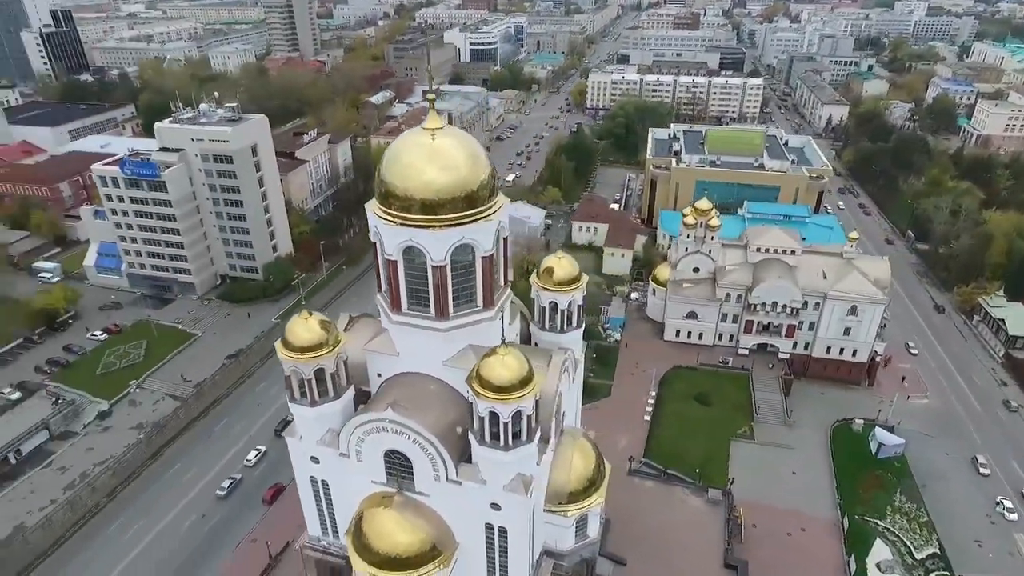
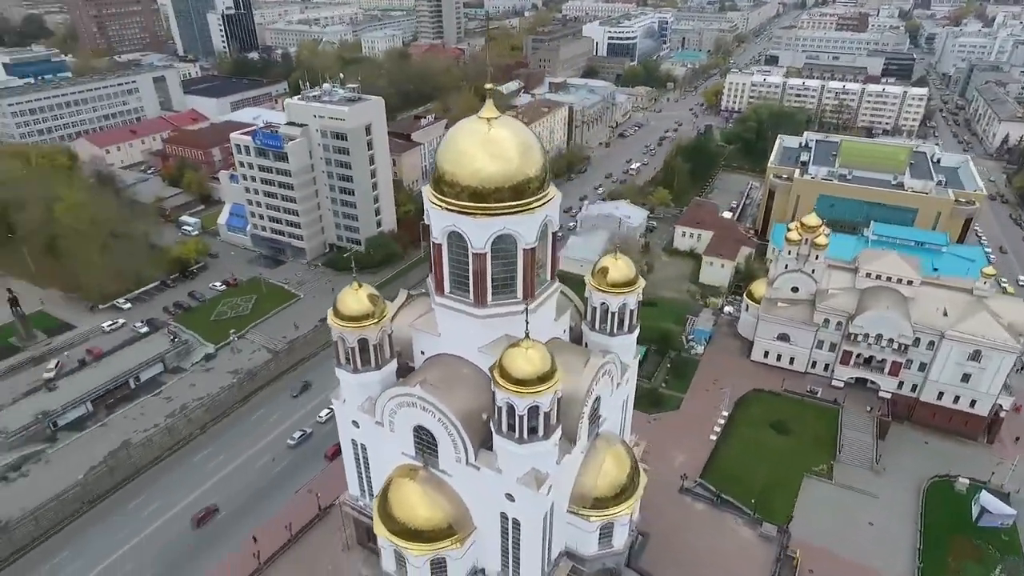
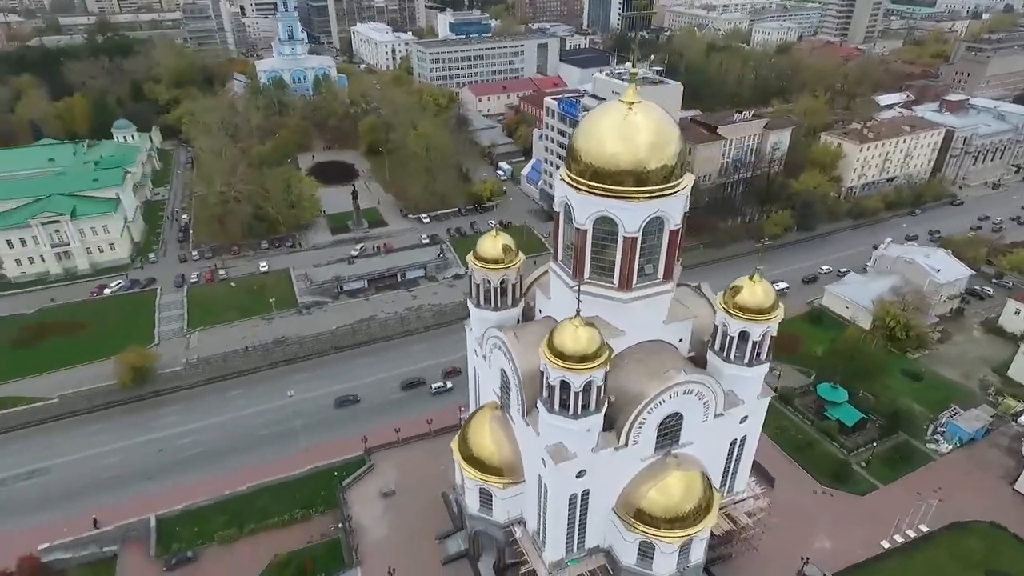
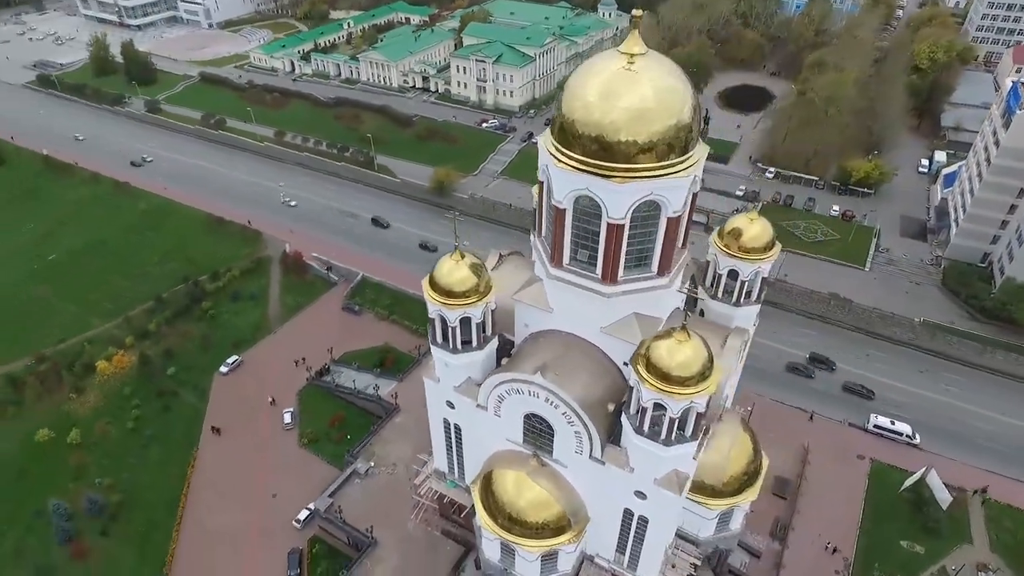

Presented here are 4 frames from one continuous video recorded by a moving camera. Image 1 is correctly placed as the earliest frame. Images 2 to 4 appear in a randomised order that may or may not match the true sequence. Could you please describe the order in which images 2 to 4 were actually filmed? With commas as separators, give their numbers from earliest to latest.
2, 3, 4
